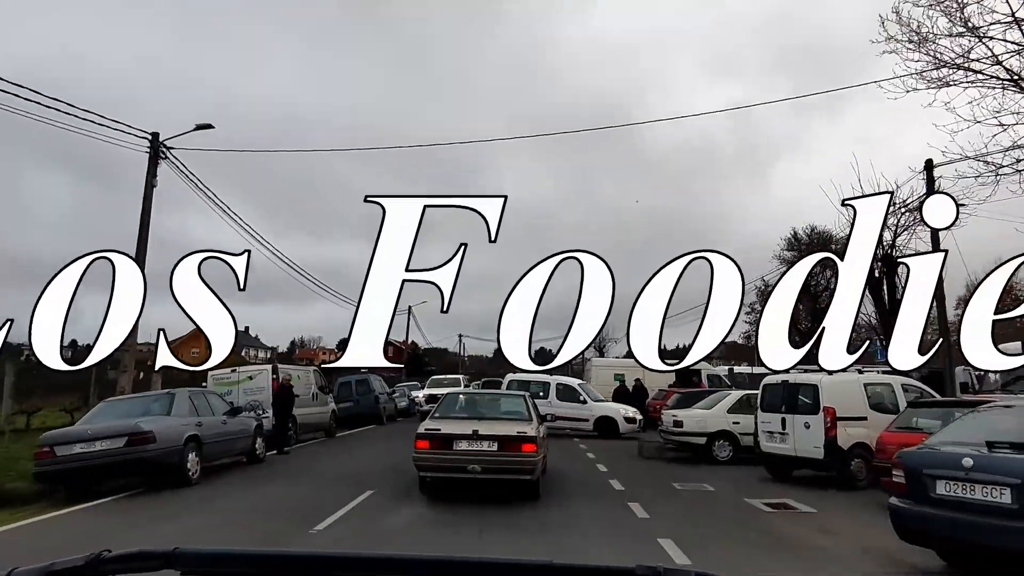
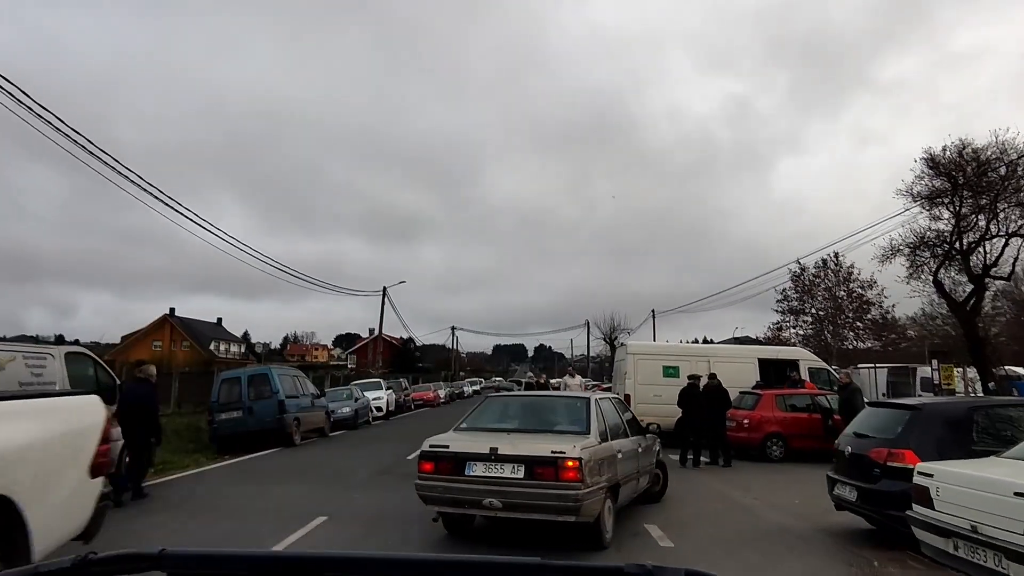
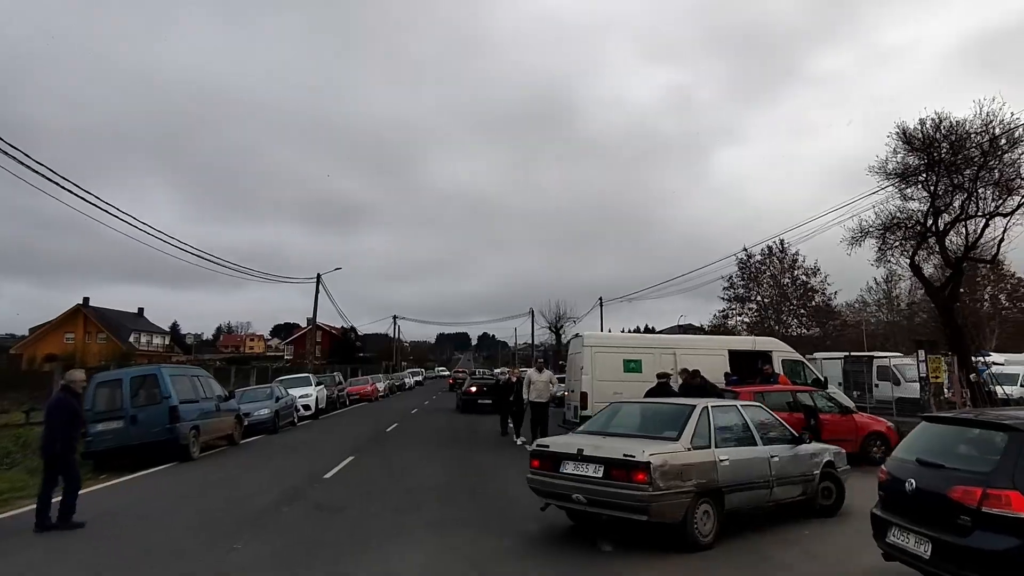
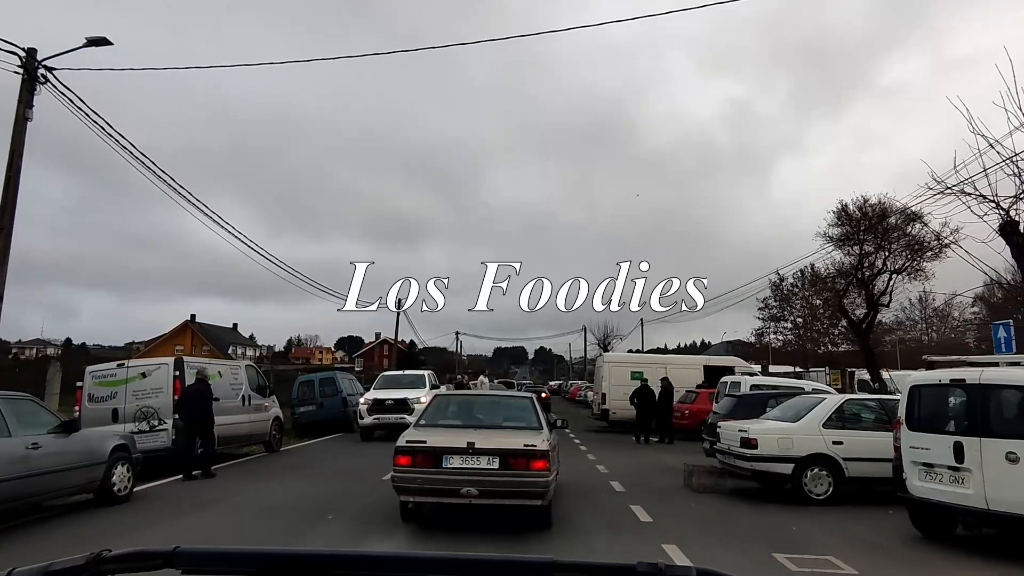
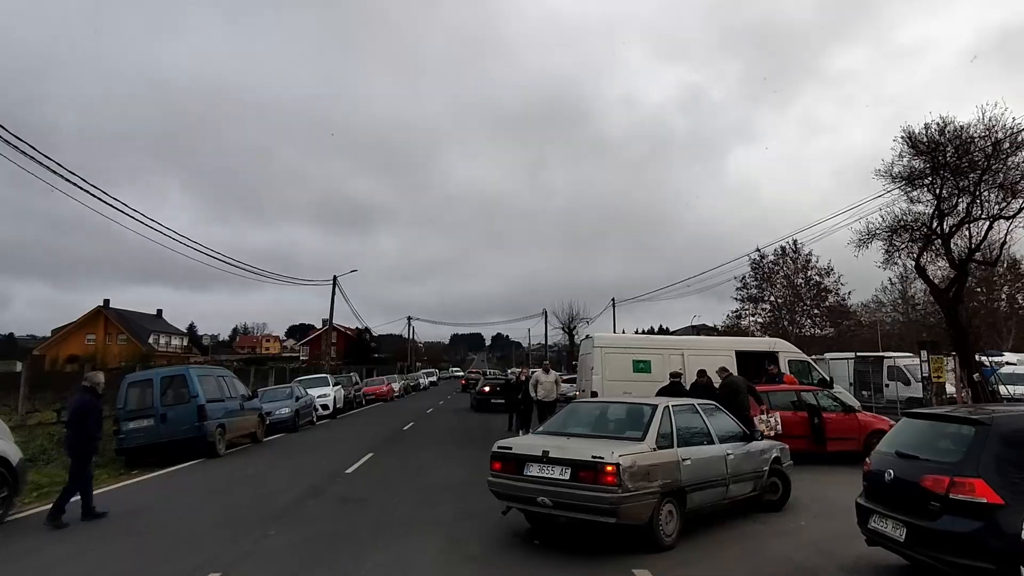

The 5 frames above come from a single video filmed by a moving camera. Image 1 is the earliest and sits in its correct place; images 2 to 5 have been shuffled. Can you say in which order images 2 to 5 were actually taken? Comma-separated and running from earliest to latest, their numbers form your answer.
4, 2, 5, 3
